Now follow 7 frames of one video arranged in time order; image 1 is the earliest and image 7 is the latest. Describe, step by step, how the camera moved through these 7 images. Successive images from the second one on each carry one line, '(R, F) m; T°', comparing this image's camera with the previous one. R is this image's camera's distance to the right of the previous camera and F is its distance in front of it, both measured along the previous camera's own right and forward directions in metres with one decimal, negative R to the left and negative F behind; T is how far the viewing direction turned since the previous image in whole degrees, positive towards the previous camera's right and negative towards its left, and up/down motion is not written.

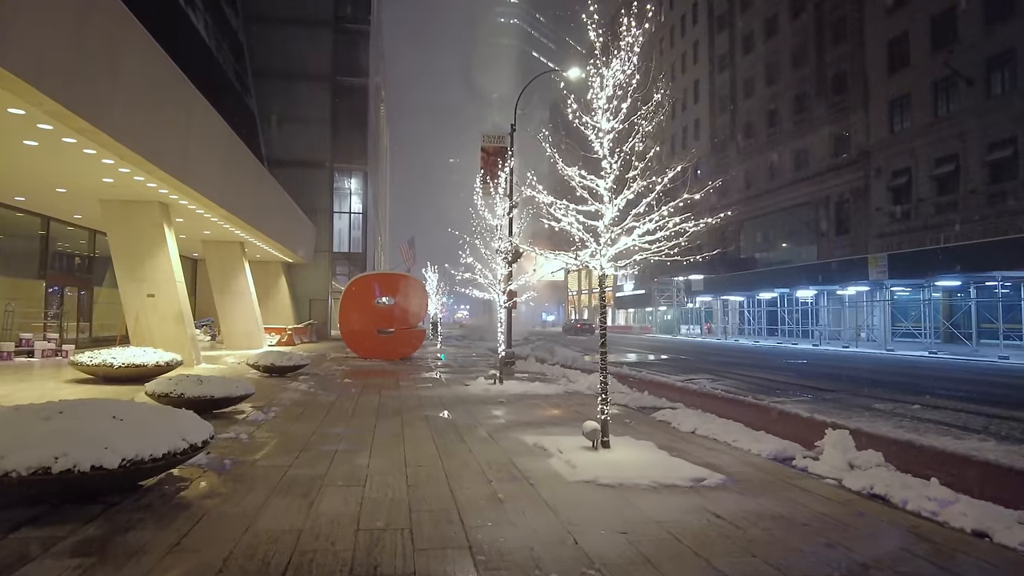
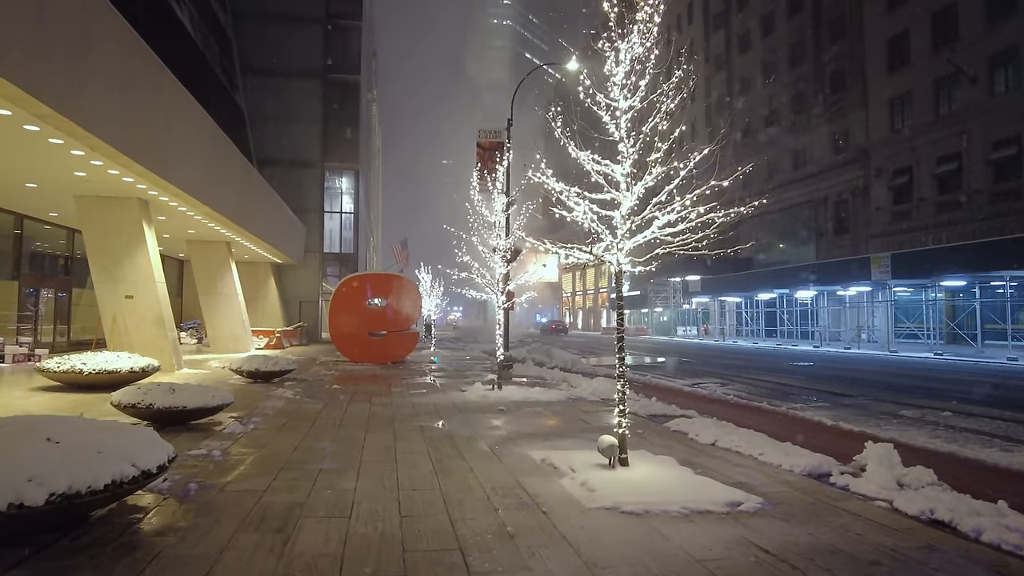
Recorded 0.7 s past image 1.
(-0.1, +0.9) m; +1°
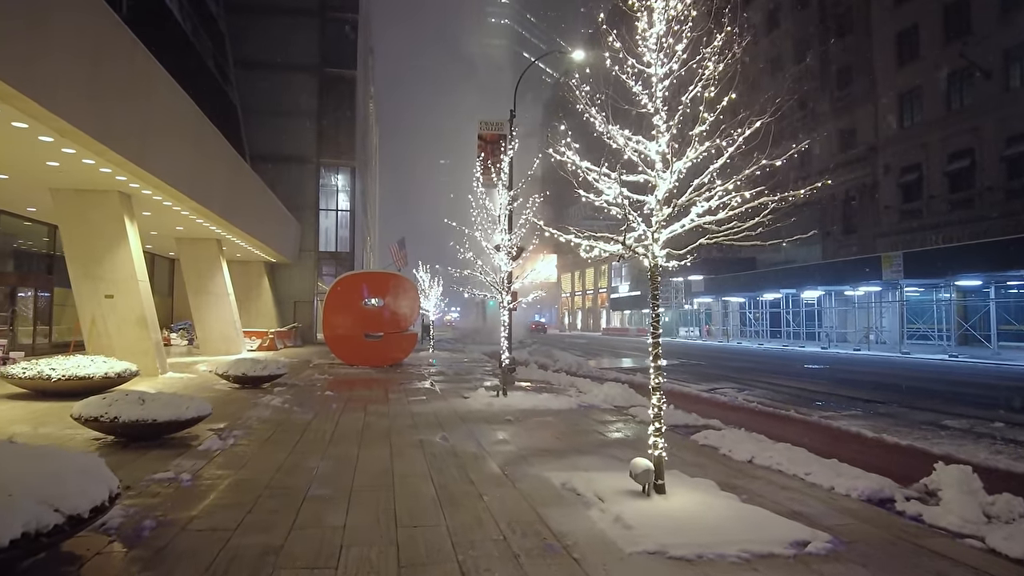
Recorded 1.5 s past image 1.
(-0.2, +1.0) m; 0°
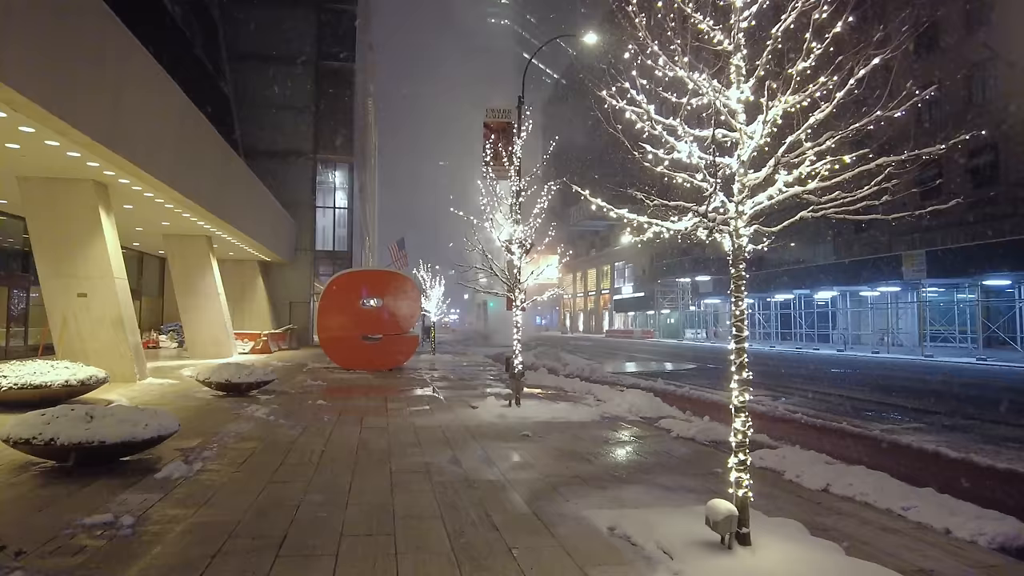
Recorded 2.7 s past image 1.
(-0.3, +1.5) m; 0°
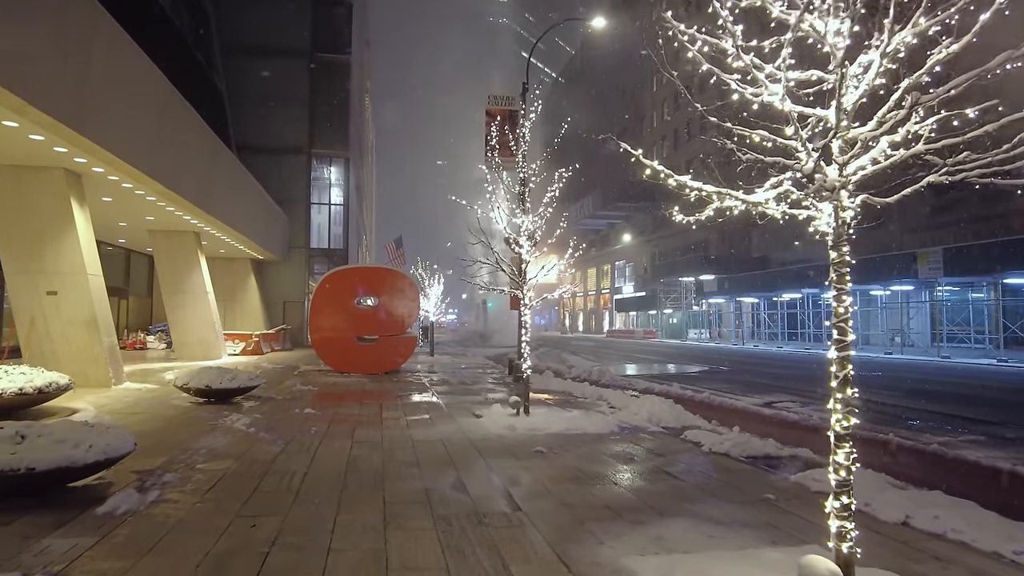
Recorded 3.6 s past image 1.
(-0.2, +1.2) m; 0°
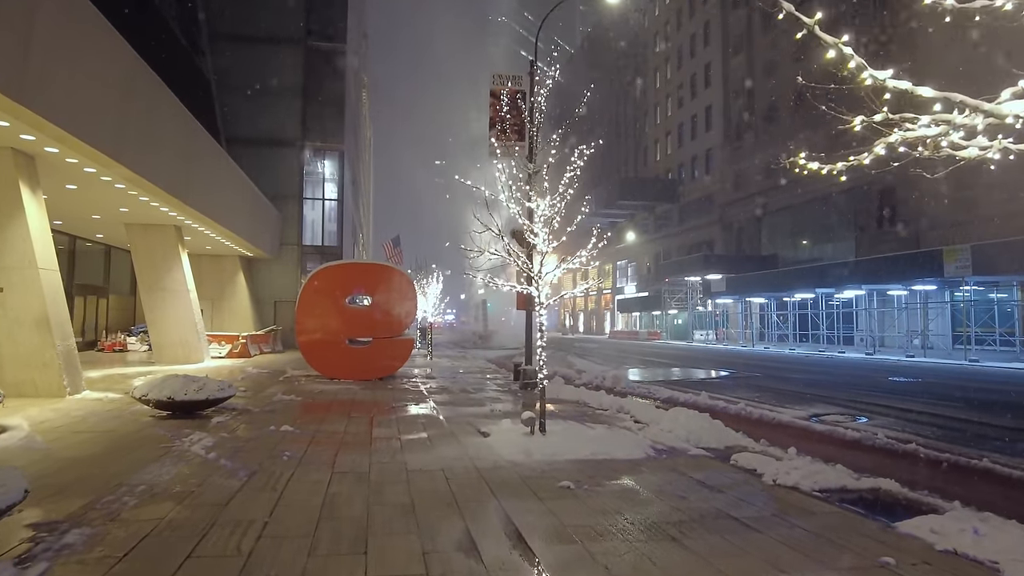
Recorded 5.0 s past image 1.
(-0.2, +1.7) m; 0°
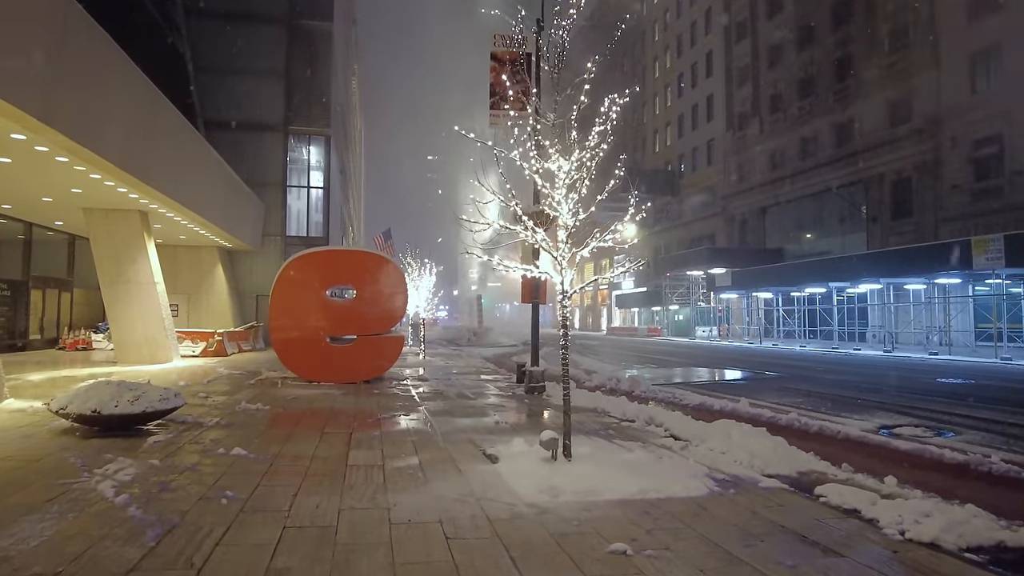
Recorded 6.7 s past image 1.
(-0.3, +2.1) m; +1°
